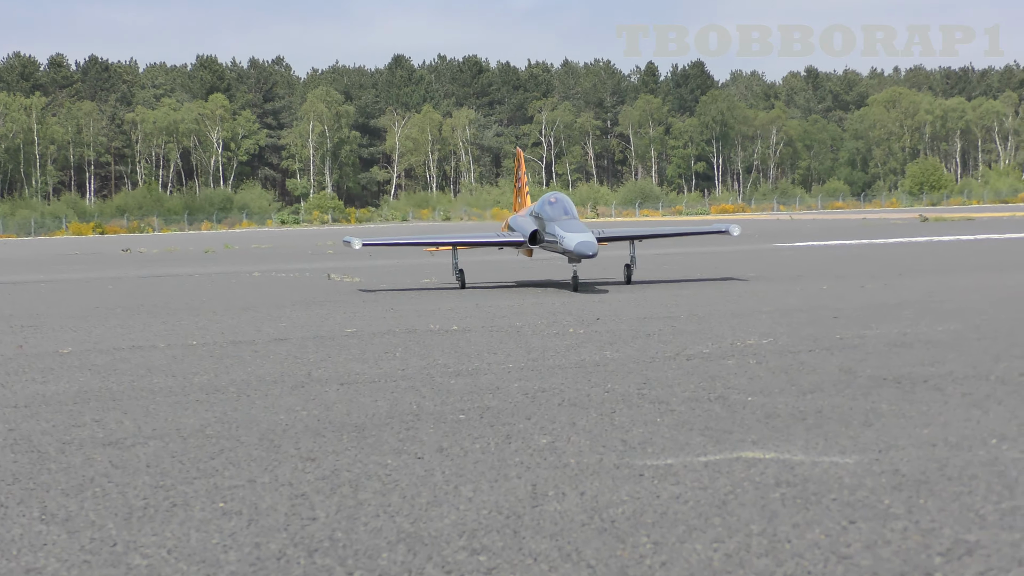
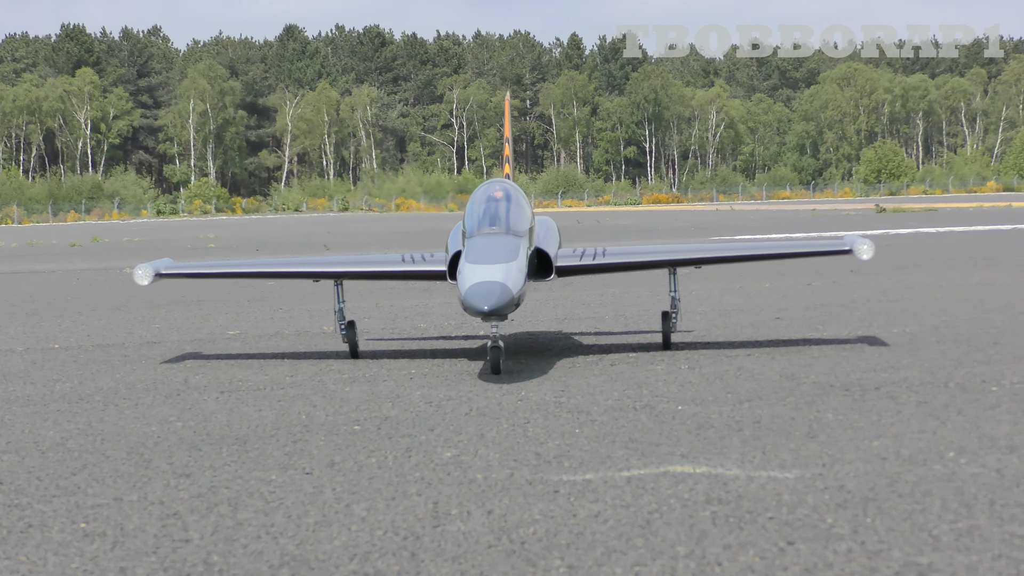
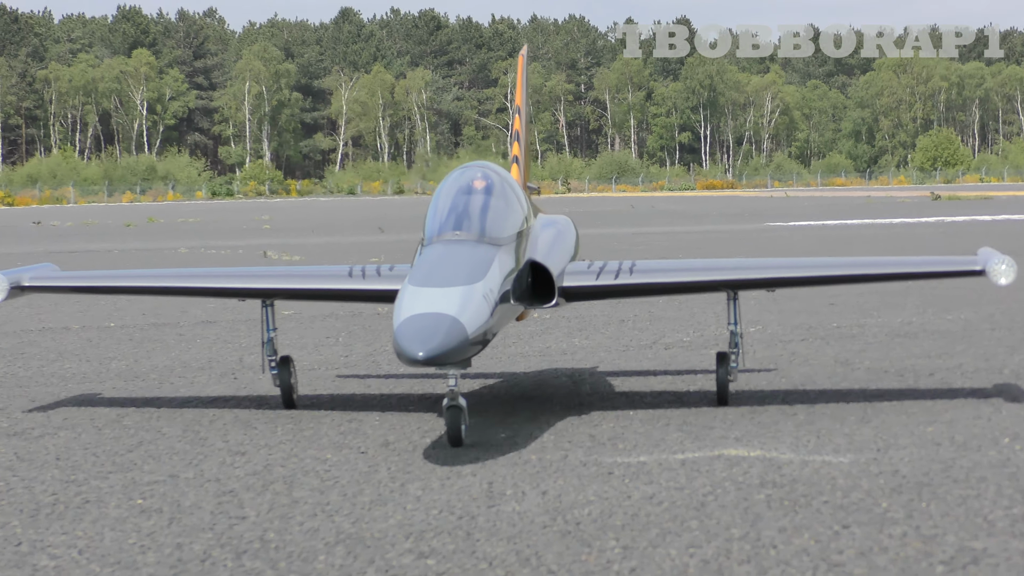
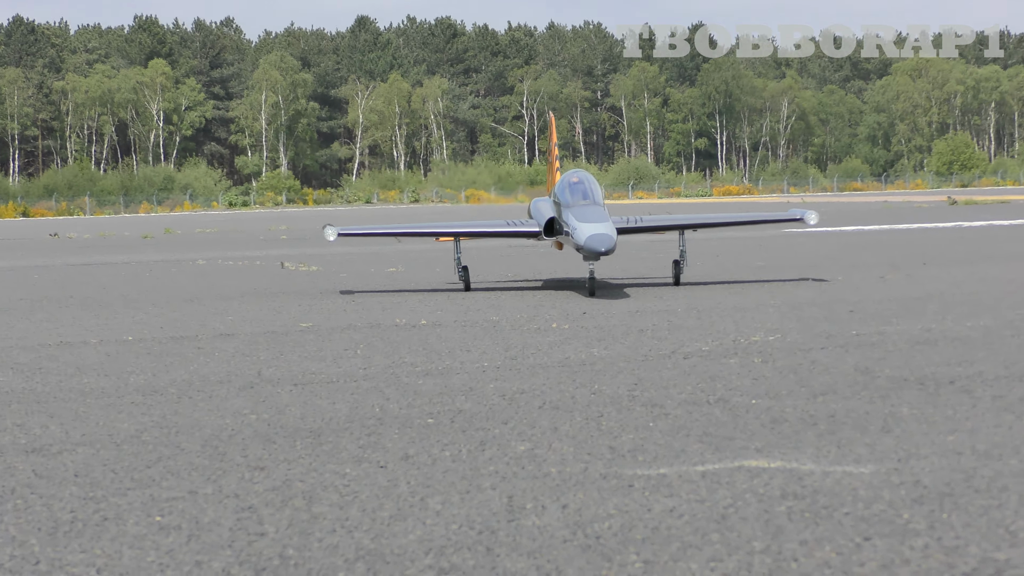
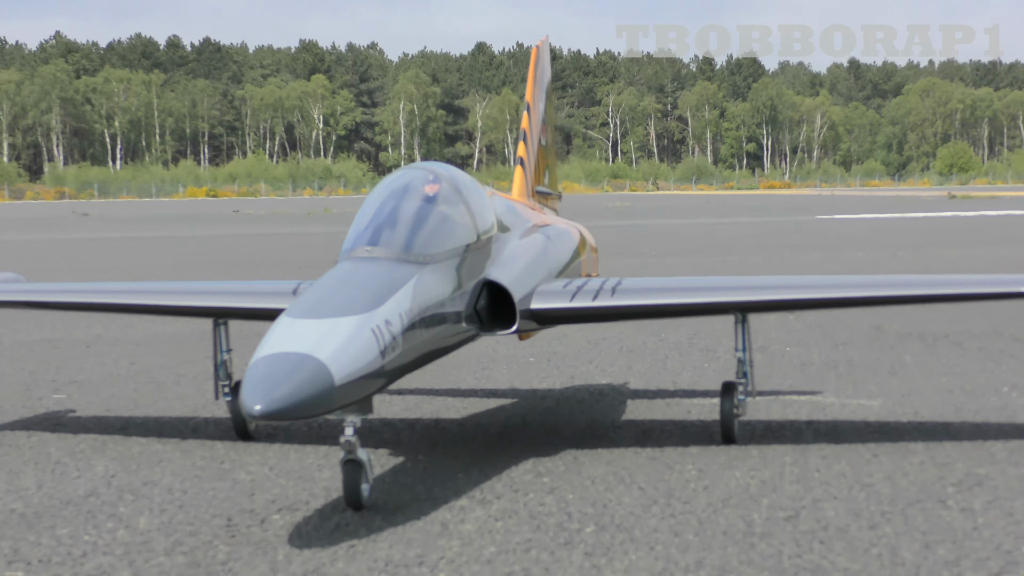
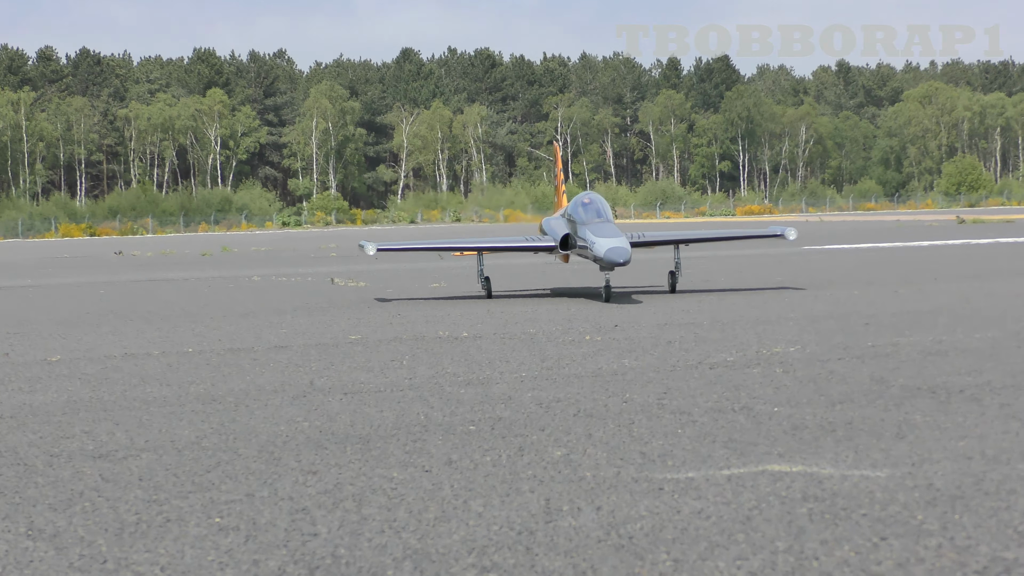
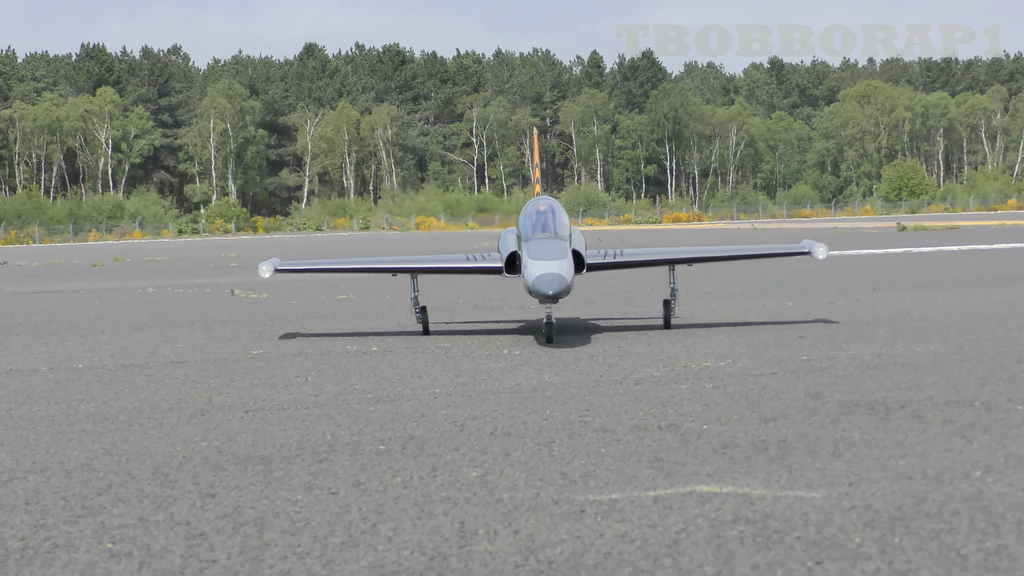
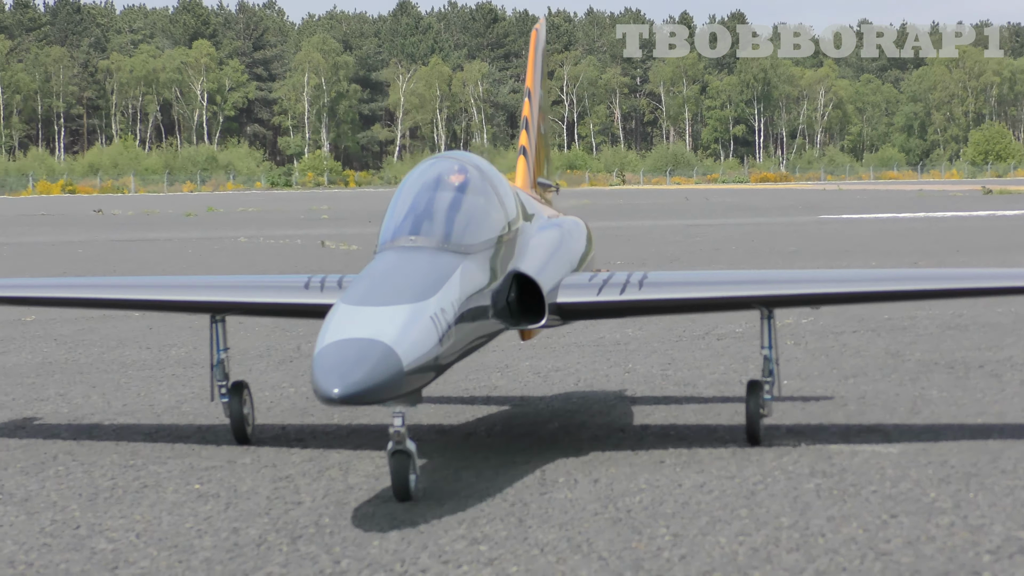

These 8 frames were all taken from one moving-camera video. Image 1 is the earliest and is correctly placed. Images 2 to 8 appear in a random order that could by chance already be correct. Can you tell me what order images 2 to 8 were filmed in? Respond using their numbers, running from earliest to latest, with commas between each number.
6, 4, 7, 2, 3, 8, 5
